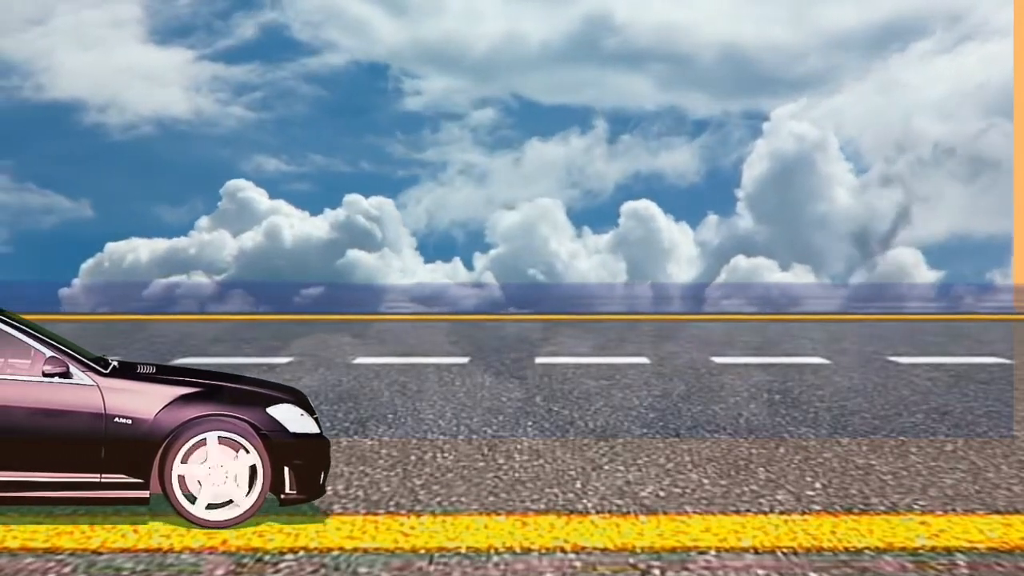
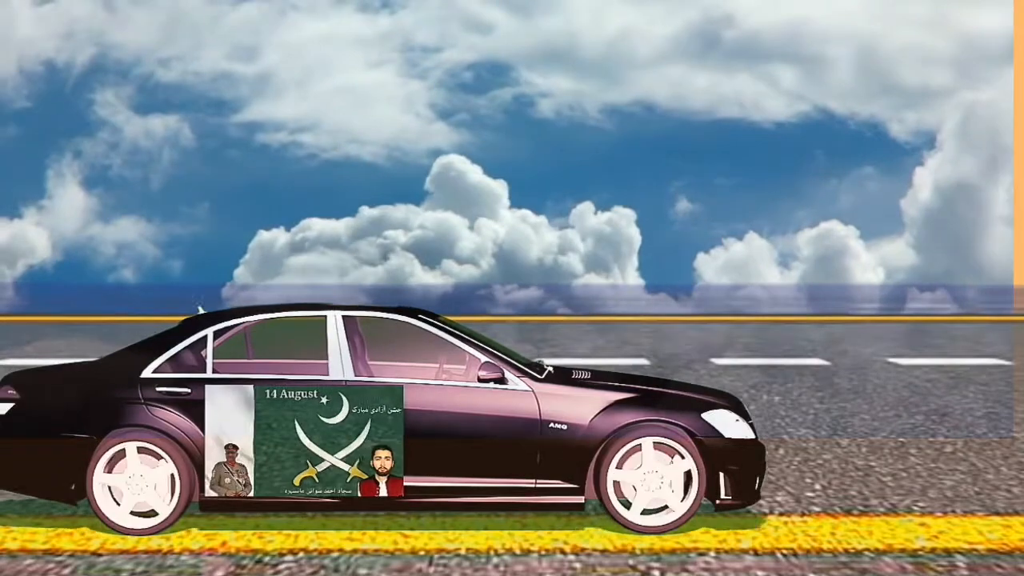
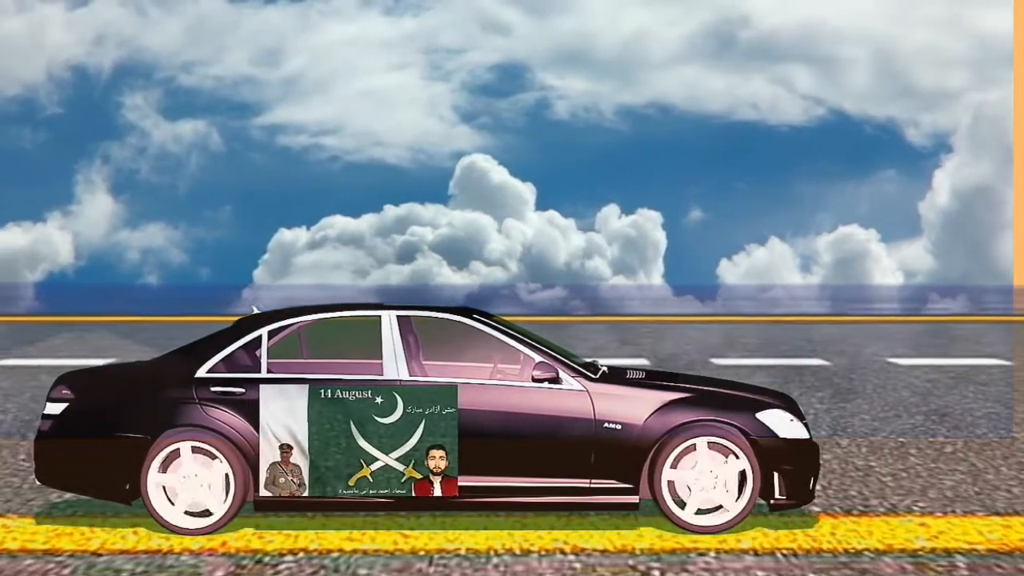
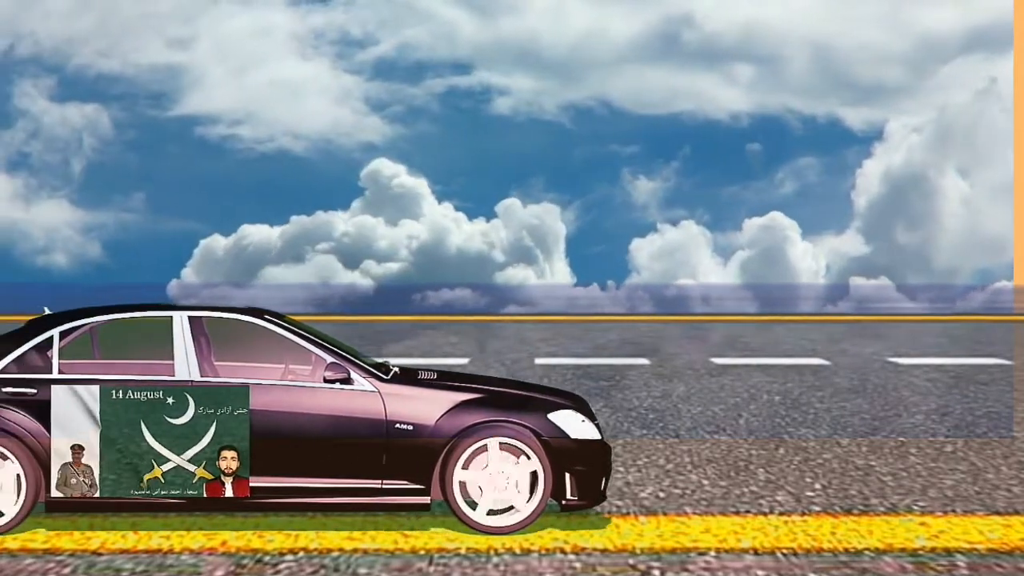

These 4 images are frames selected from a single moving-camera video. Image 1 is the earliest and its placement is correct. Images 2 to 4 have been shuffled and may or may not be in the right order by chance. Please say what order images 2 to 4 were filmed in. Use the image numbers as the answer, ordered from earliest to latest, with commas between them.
4, 2, 3
